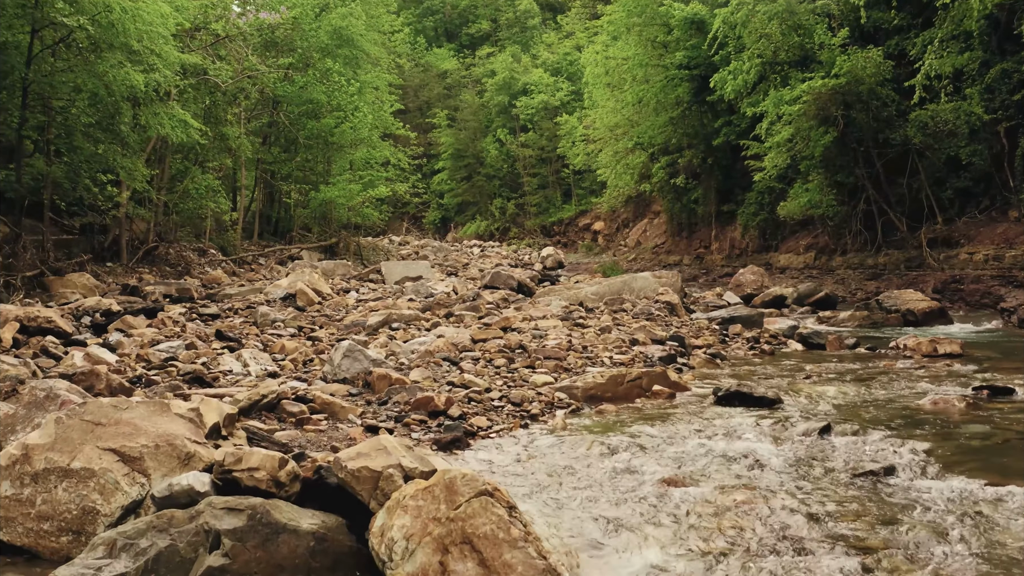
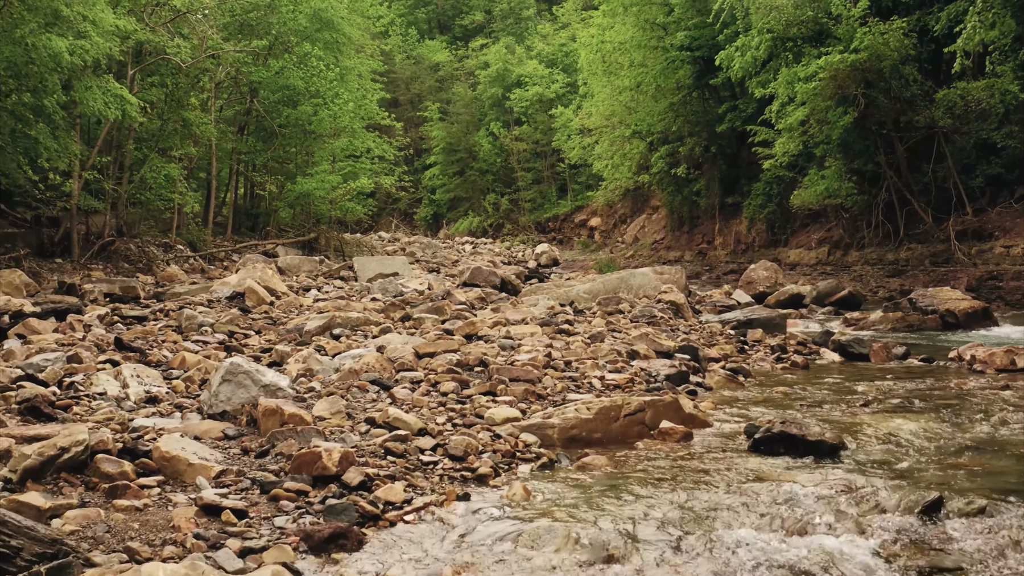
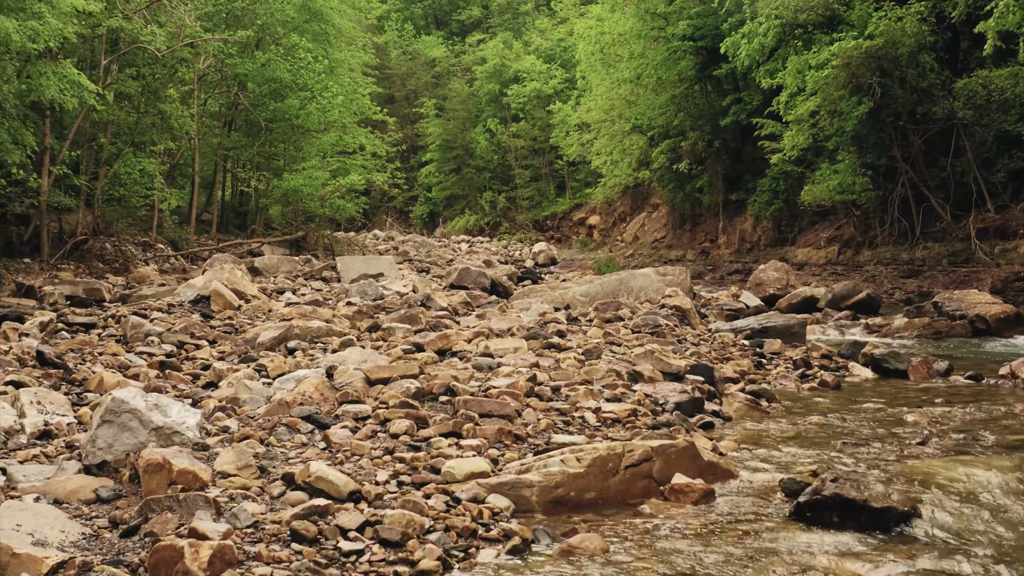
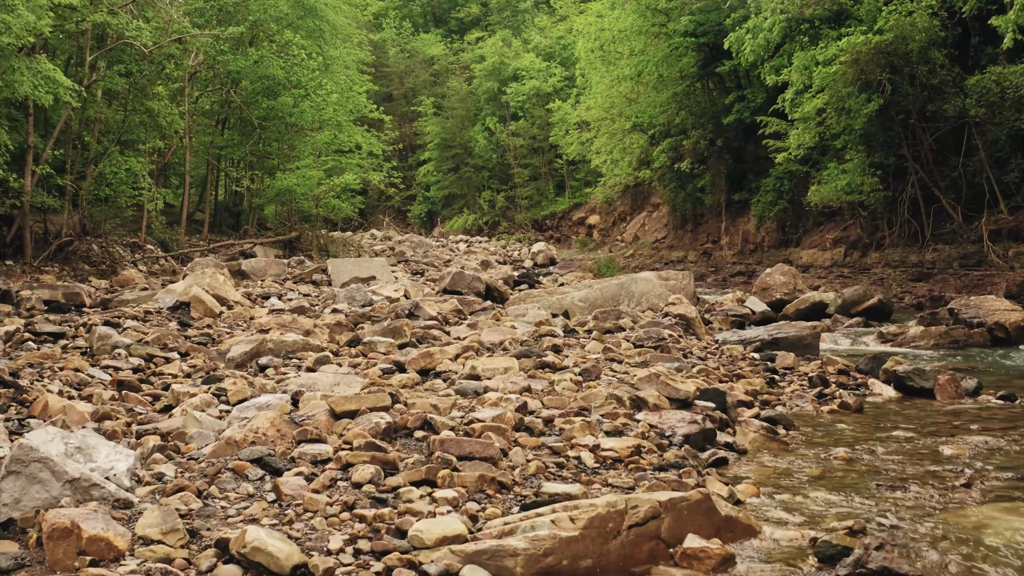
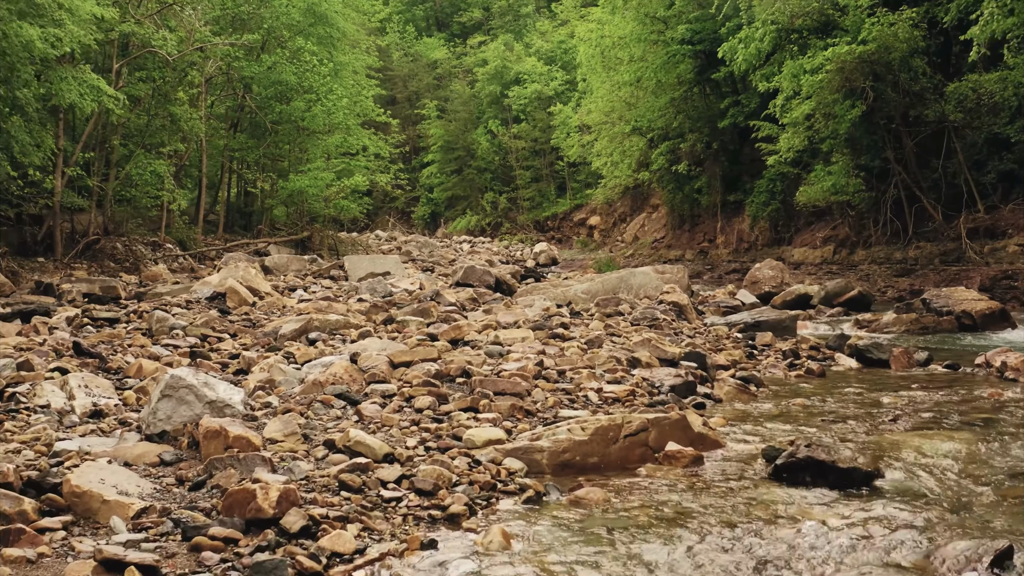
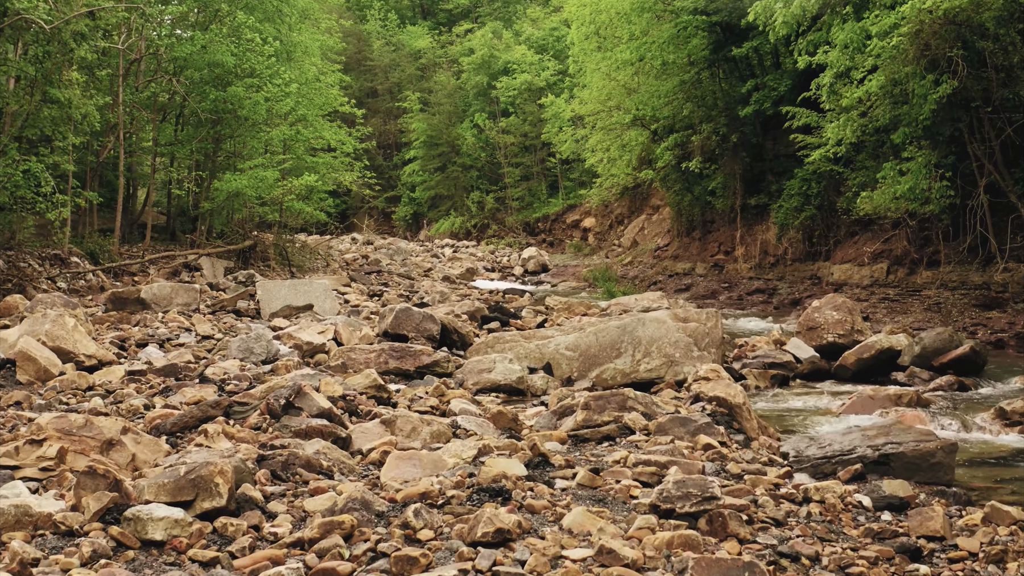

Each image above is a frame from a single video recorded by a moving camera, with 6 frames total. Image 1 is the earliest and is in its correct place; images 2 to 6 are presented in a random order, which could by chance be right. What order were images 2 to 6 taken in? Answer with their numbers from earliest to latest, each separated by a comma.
2, 5, 3, 4, 6
